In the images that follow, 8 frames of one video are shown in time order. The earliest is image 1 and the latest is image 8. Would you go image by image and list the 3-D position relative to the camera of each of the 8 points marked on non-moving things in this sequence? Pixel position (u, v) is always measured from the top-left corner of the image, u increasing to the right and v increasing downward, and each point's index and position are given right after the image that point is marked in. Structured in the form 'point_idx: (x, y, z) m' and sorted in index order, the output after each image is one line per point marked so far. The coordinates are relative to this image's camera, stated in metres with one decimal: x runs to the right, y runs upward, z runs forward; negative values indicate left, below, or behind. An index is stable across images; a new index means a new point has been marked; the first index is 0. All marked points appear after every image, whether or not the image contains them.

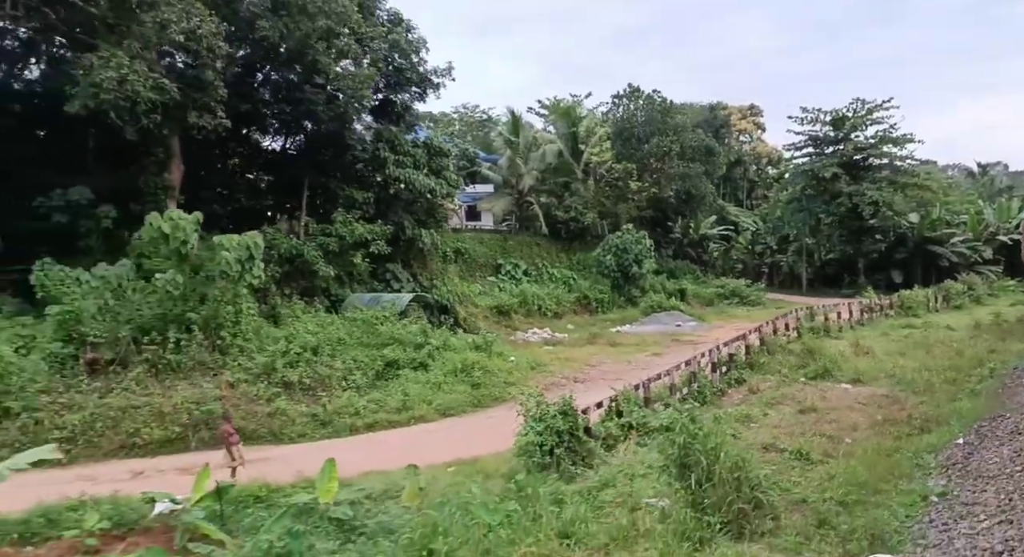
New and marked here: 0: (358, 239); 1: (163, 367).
0: (-3.0, +0.7, +14.7) m
1: (-4.3, -1.1, +10.0) m
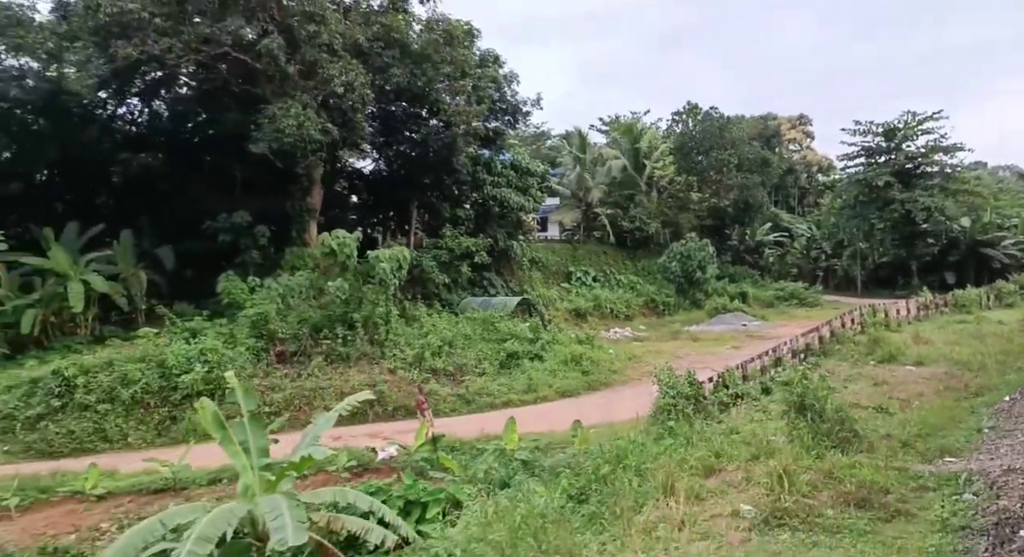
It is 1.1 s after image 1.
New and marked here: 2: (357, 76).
0: (-1.2, +0.6, +16.9) m
1: (-2.6, -1.1, +12.3) m
2: (-2.6, +3.1, +13.7) m
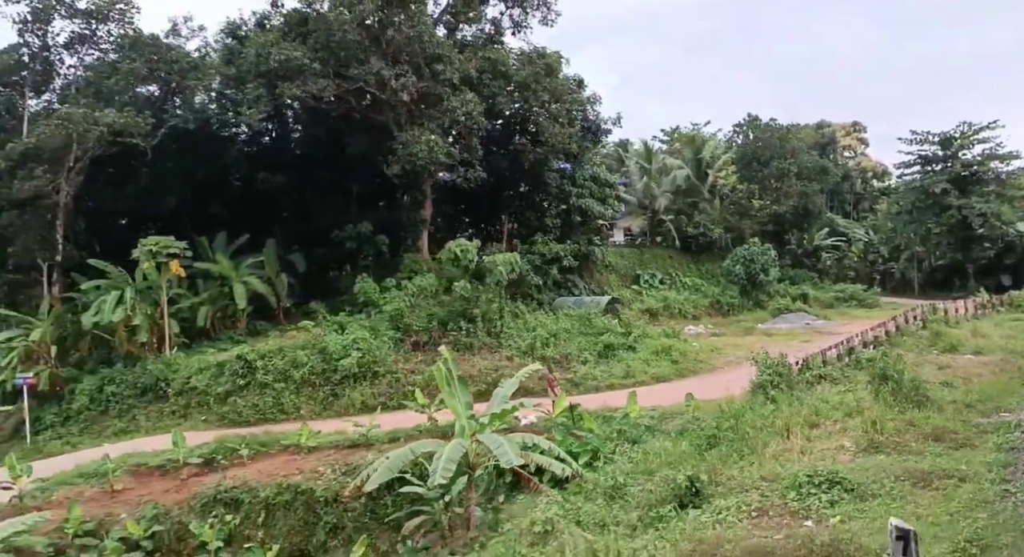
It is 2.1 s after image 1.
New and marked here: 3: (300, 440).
0: (+0.9, +0.5, +18.9) m
1: (-0.9, -1.2, +14.4) m
2: (-0.8, +3.1, +15.8) m
3: (-2.7, -2.1, +10.6) m
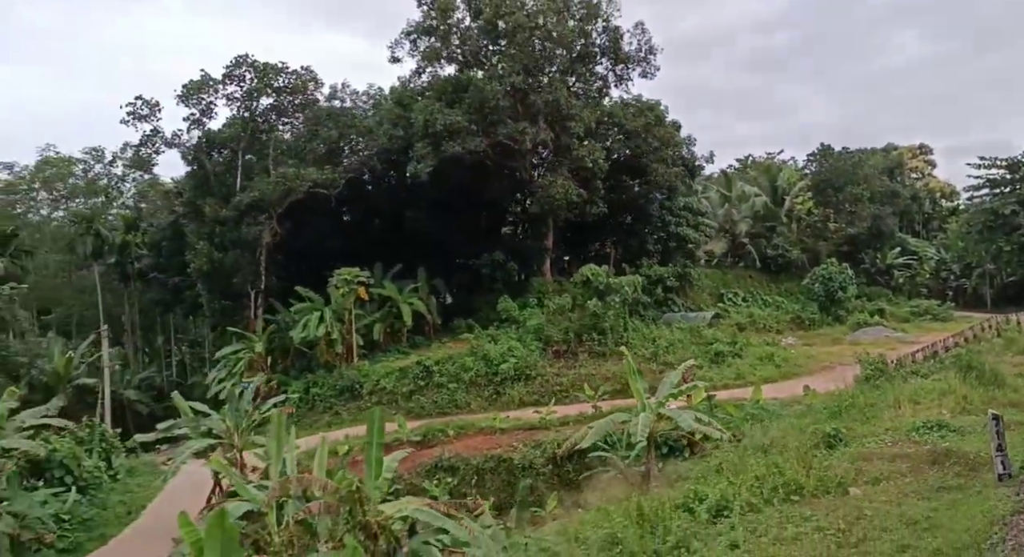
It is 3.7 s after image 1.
0: (+3.7, +0.1, +21.6) m
1: (+1.7, -1.5, +17.1) m
2: (+1.9, +2.7, +18.6) m
3: (-0.3, -2.4, +13.4) m
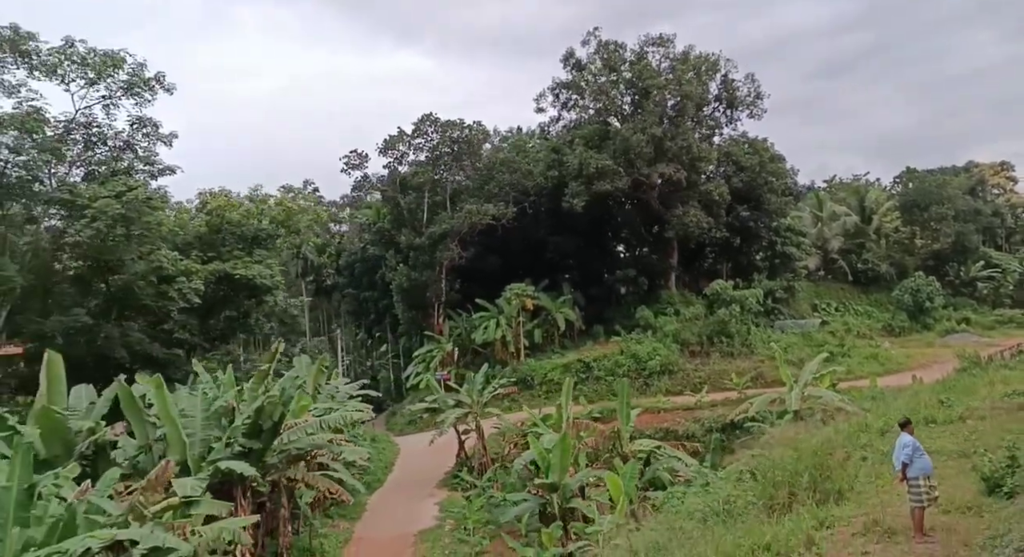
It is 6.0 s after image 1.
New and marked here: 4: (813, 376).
0: (+7.6, -0.3, +25.0) m
1: (+5.3, -1.8, +20.6) m
2: (+5.5, +2.4, +22.2) m
3: (+3.0, -2.6, +17.1) m
4: (+5.5, -1.8, +15.2) m
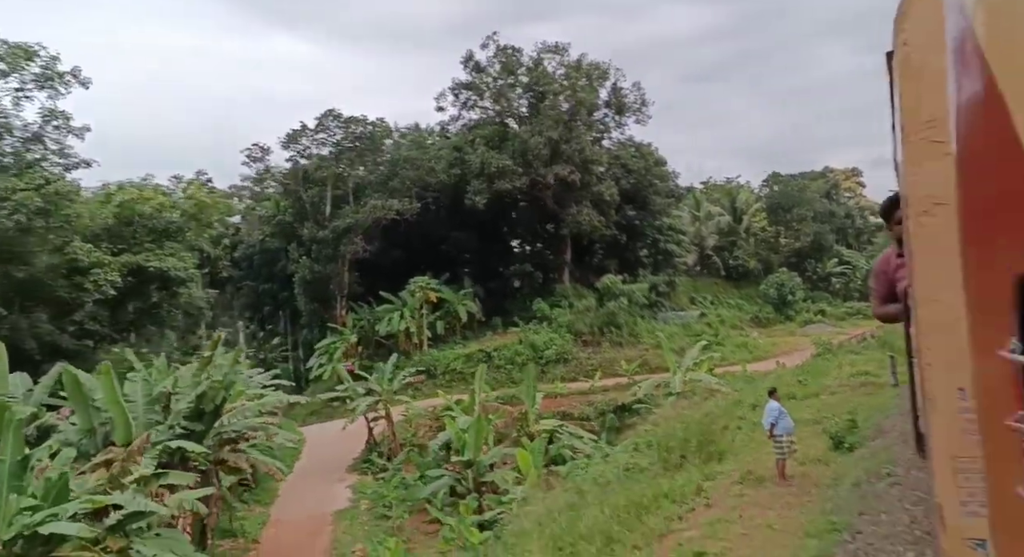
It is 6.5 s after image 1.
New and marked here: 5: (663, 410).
0: (+4.5, -0.2, +26.8) m
1: (+2.7, -1.7, +22.1) m
2: (+2.8, +2.5, +23.7) m
3: (+0.9, -2.5, +18.3) m
4: (+3.7, -1.7, +16.8) m
5: (+2.6, -2.2, +14.2) m
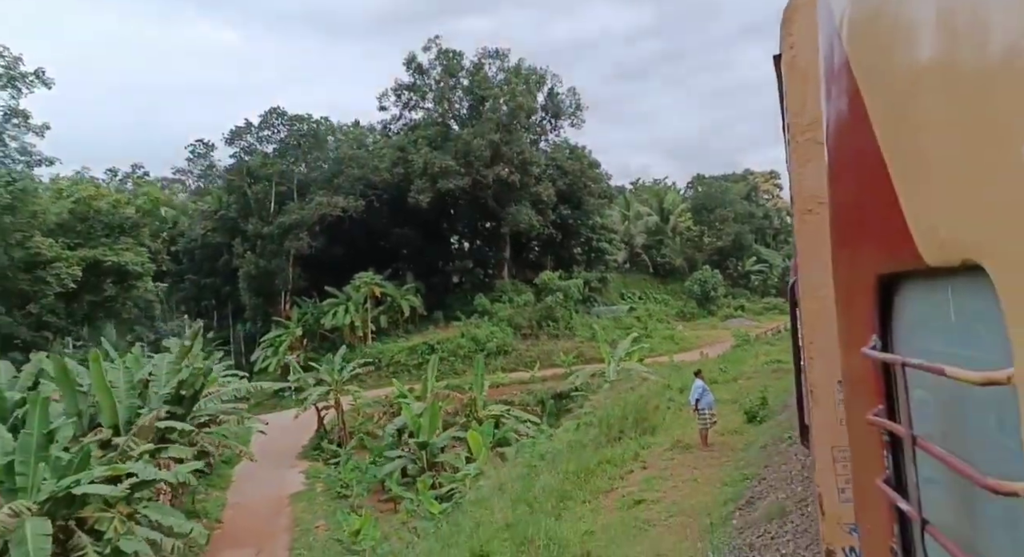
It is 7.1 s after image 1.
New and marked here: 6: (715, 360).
0: (+2.4, 0.0, +28.1) m
1: (+1.1, -1.6, +23.3) m
2: (+1.0, +2.6, +24.8) m
3: (-0.4, -2.4, +19.4) m
4: (+2.4, -1.6, +18.1) m
5: (+1.6, -2.2, +15.3) m
6: (+4.5, -1.8, +18.4) m
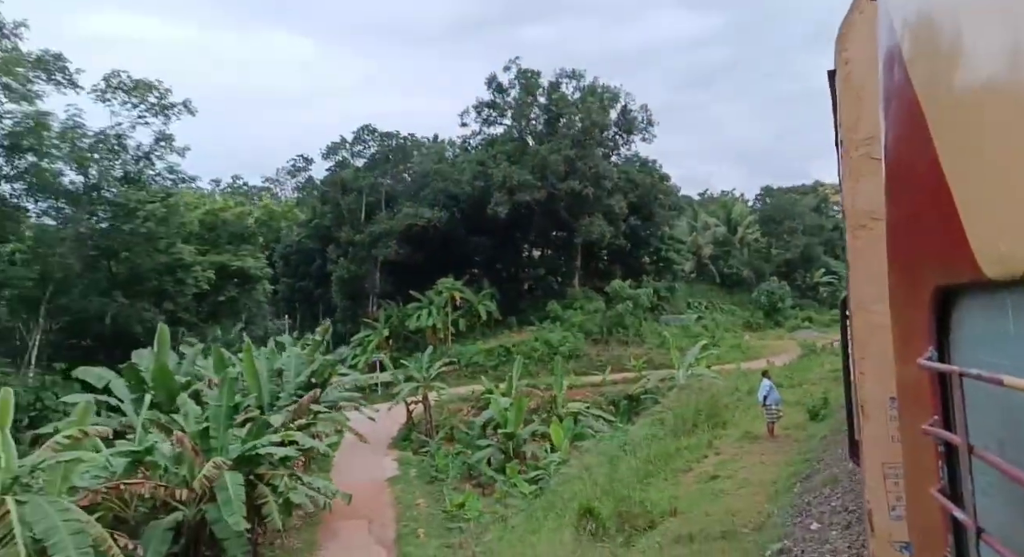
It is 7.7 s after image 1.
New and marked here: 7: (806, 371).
0: (+4.9, -0.4, +29.1) m
1: (+3.2, -1.9, +24.5) m
2: (+3.3, +2.4, +26.1) m
3: (+1.4, -2.6, +20.7) m
4: (+4.2, -1.8, +19.2) m
5: (+3.1, -2.3, +16.5) m
6: (+6.2, -2.1, +19.3) m
7: (+6.0, -1.9, +16.9) m
